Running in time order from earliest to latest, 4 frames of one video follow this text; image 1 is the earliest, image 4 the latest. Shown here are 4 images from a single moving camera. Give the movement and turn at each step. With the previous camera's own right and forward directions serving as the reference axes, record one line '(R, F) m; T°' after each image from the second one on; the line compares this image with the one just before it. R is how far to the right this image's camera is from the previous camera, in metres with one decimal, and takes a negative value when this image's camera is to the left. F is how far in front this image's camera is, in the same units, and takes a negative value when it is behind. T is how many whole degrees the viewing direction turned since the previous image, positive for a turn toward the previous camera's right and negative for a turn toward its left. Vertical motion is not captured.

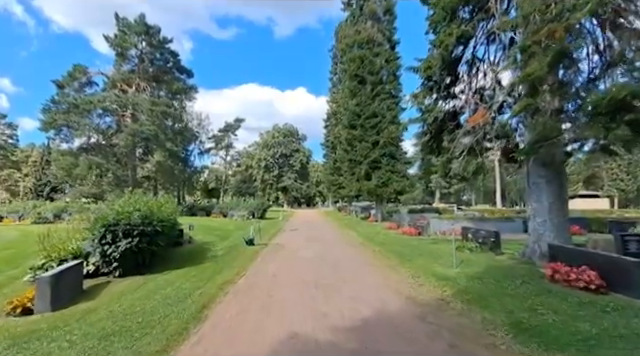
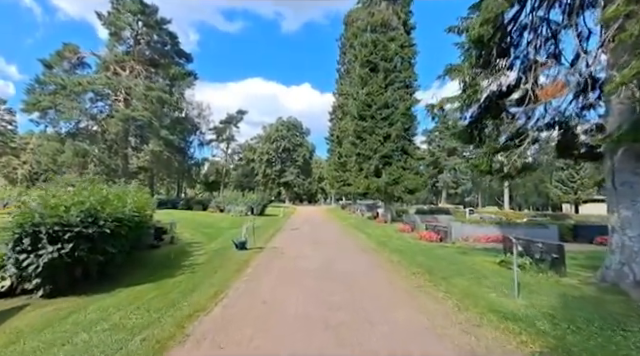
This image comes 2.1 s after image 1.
(-0.2, +2.4) m; 0°
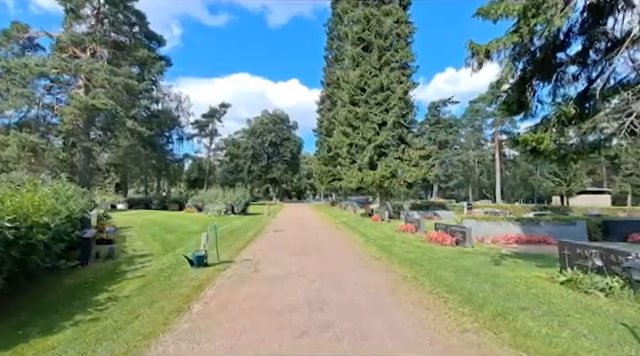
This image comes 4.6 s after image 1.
(+0.1, +3.0) m; +2°
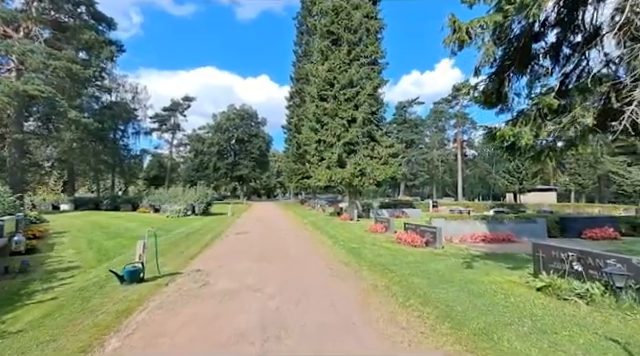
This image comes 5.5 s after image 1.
(+0.2, +0.9) m; +6°
